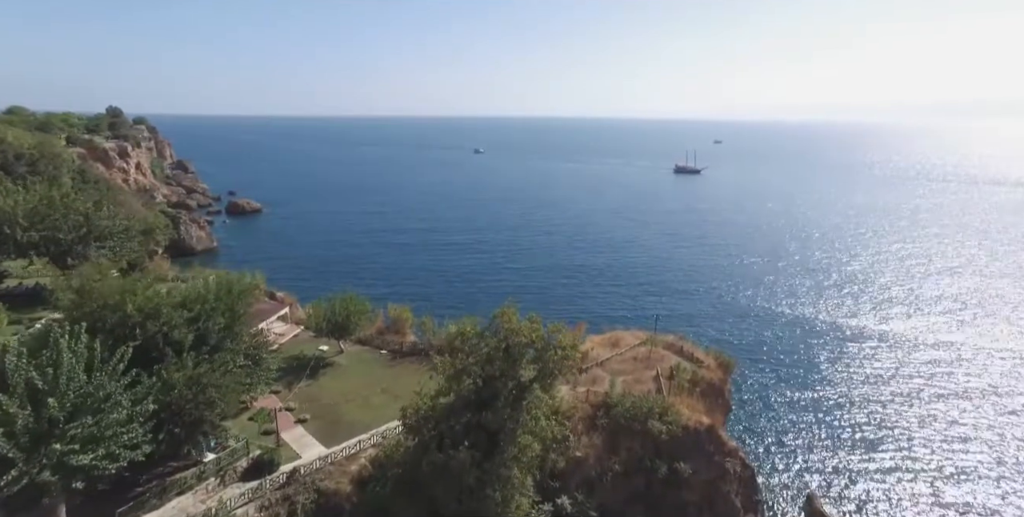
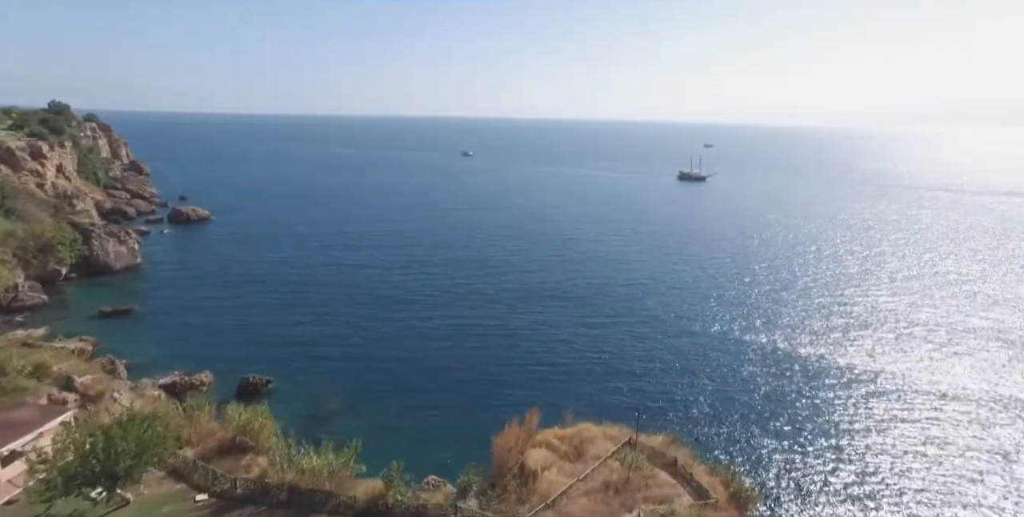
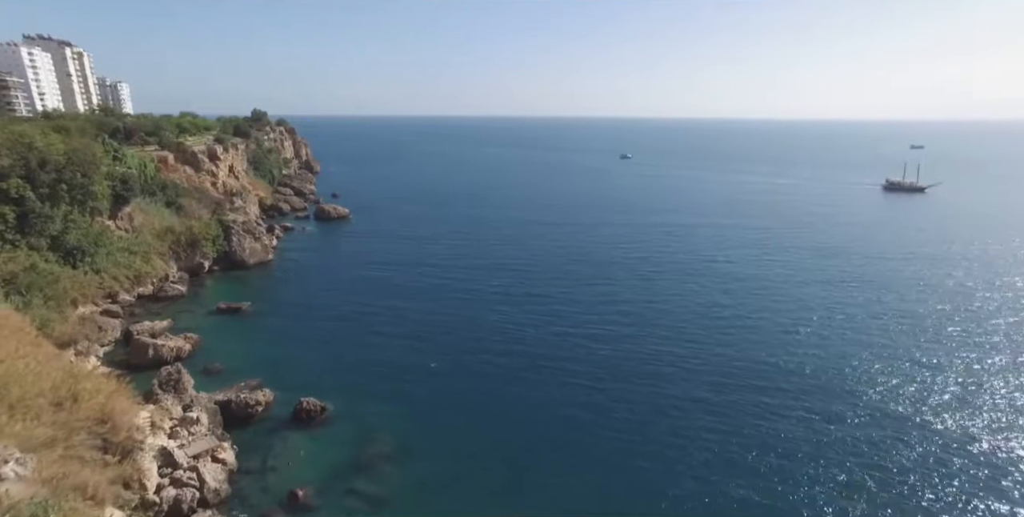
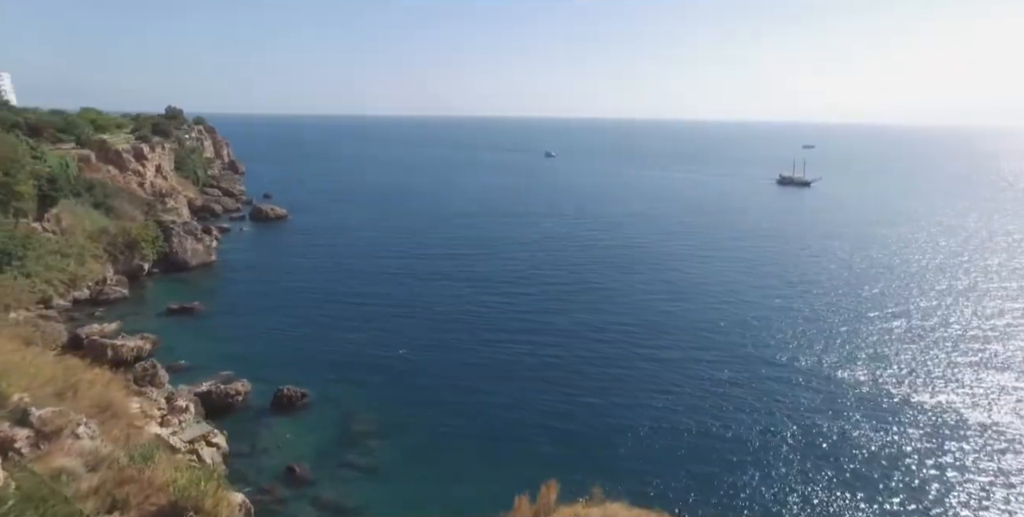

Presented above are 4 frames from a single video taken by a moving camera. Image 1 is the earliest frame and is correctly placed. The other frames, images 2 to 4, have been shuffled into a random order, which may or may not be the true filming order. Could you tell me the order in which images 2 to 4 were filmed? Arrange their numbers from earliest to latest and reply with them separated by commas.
2, 4, 3
